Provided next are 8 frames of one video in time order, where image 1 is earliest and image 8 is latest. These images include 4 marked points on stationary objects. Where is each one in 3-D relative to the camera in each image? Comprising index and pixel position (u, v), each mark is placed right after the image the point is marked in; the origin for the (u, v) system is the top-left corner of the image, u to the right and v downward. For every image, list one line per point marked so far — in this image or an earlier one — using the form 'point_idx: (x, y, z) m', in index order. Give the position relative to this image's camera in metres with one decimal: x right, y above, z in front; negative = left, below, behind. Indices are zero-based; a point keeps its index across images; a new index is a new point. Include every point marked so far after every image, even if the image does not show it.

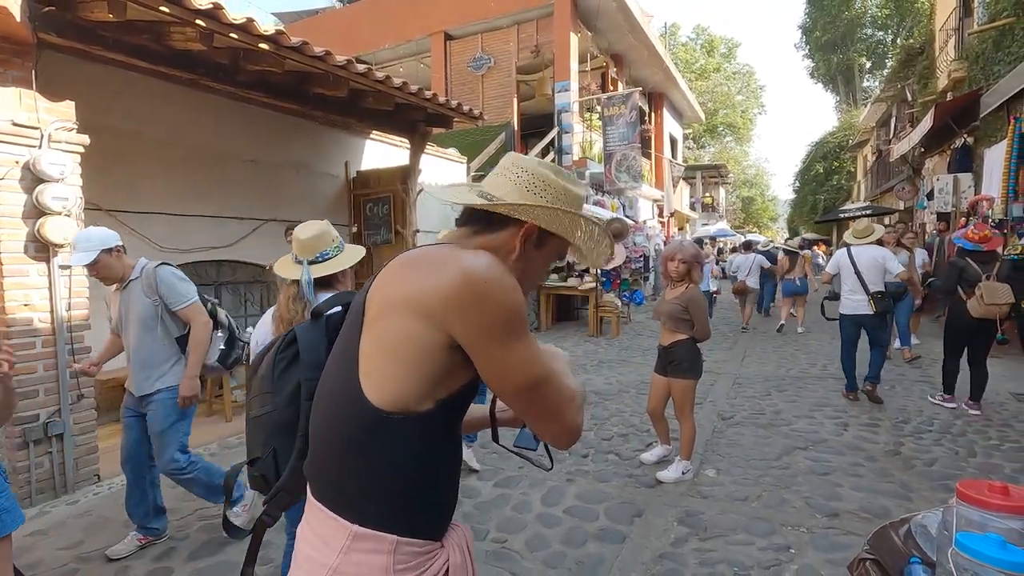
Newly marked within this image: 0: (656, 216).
0: (+5.2, +2.6, +19.3) m
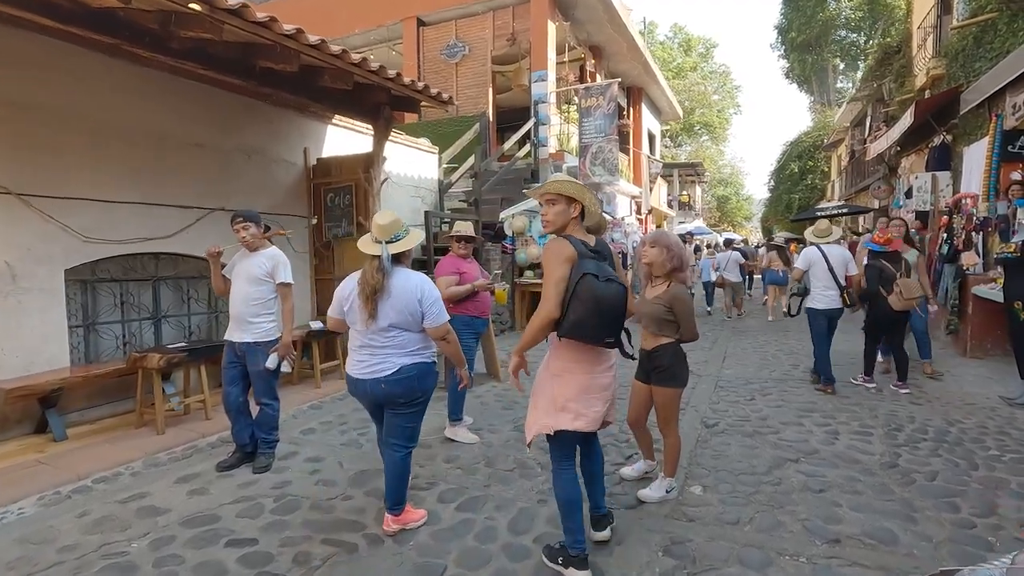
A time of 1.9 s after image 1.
0: (+4.3, +2.7, +19.0) m
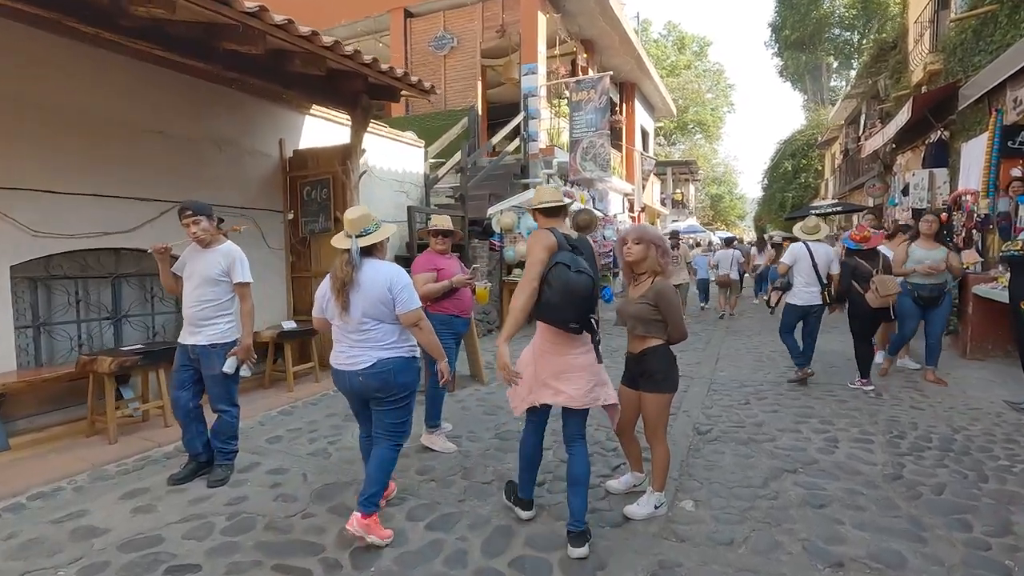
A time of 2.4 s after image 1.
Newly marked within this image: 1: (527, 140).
0: (+4.0, +2.7, +18.7) m
1: (+0.3, +3.3, +12.0) m
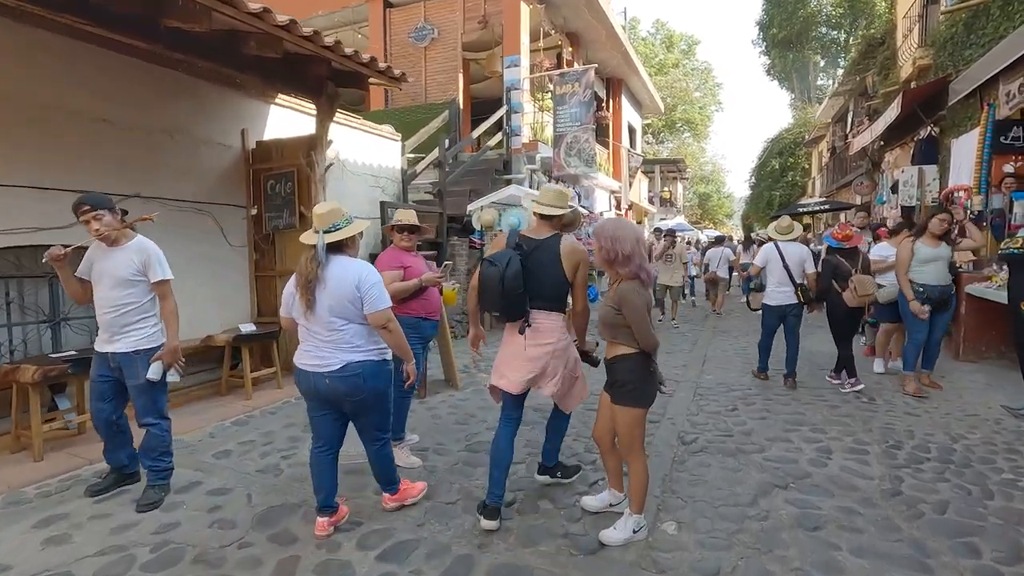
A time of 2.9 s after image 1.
0: (+3.5, +2.8, +18.4) m
1: (-0.1, +3.3, +11.6) m
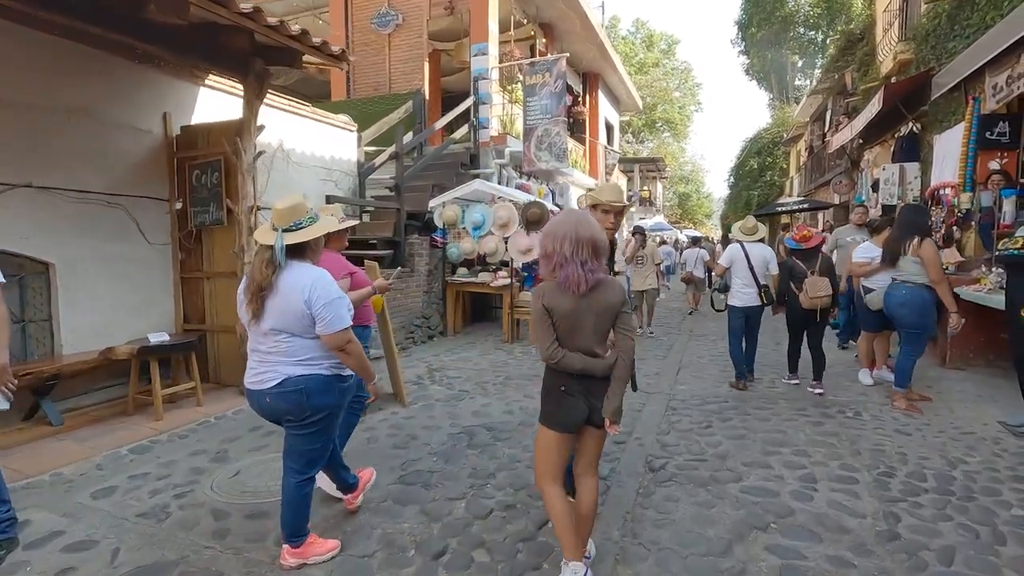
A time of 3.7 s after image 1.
0: (+2.6, +2.8, +17.9) m
1: (-0.7, +3.3, +10.9) m
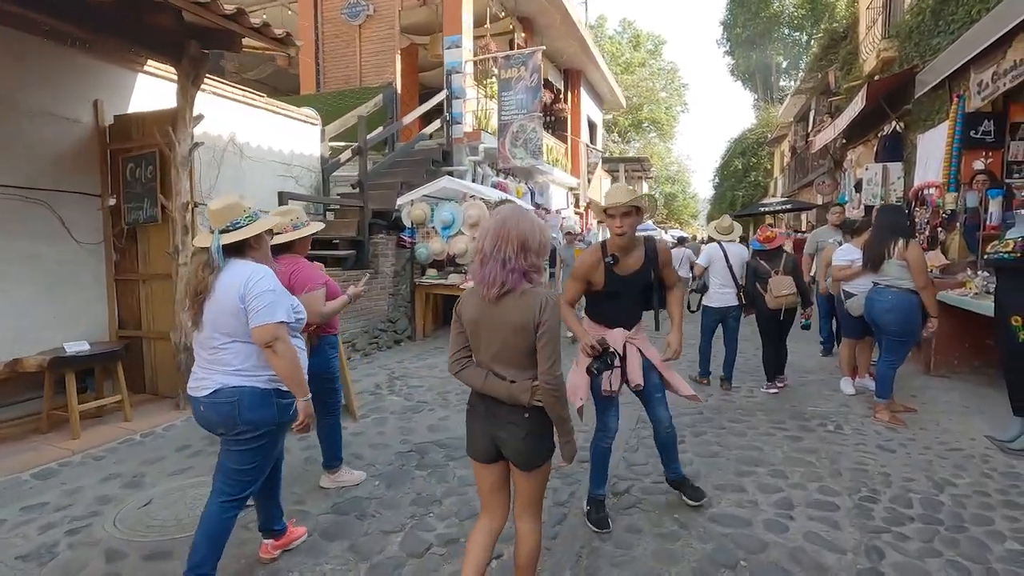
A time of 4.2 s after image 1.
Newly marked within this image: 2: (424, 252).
0: (+1.9, +2.7, +17.5) m
1: (-1.2, +3.3, +10.5) m
2: (-1.4, +0.6, +8.7) m
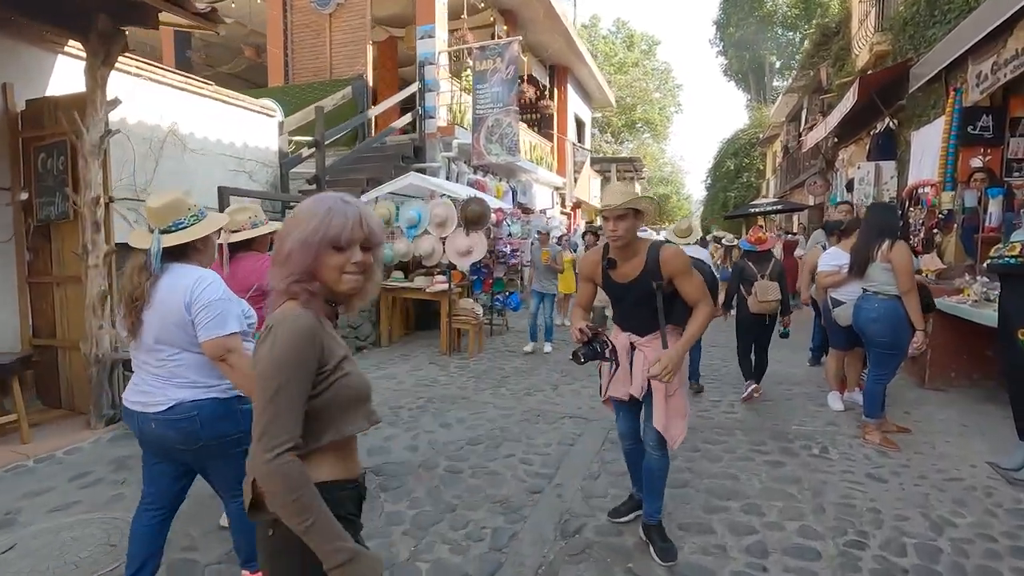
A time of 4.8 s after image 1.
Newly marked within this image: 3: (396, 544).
0: (+1.4, +2.7, +17.0) m
1: (-1.7, +3.2, +10.0) m
2: (-1.9, +0.5, +8.1) m
3: (-0.7, -1.5, +3.2) m
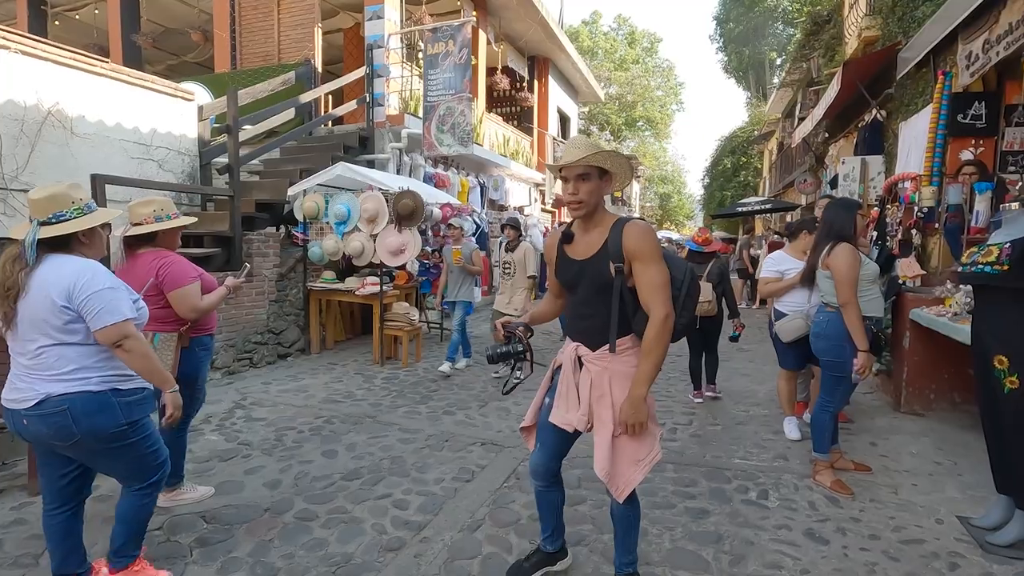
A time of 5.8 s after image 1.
0: (+0.6, +2.6, +16.3) m
1: (-2.5, +3.2, +9.2) m
2: (-2.7, +0.5, +7.4) m
3: (-1.6, -1.6, +2.5) m
